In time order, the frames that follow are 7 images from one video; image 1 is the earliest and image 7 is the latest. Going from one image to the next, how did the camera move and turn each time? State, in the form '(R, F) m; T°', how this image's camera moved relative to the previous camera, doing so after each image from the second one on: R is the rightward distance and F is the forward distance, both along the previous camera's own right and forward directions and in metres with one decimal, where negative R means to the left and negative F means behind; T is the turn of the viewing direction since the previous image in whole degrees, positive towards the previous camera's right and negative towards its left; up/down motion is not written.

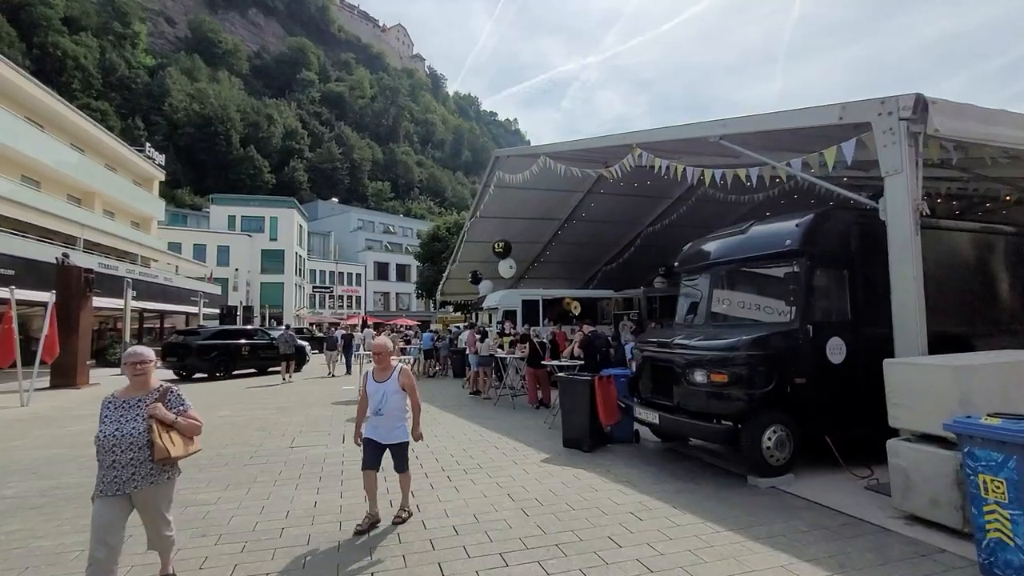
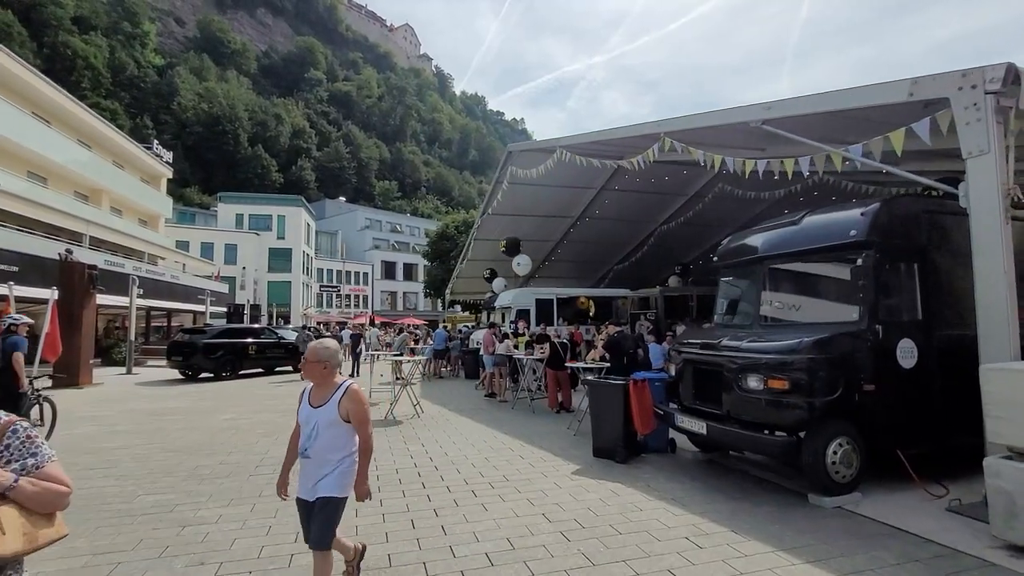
(-0.3, +0.5) m; -1°
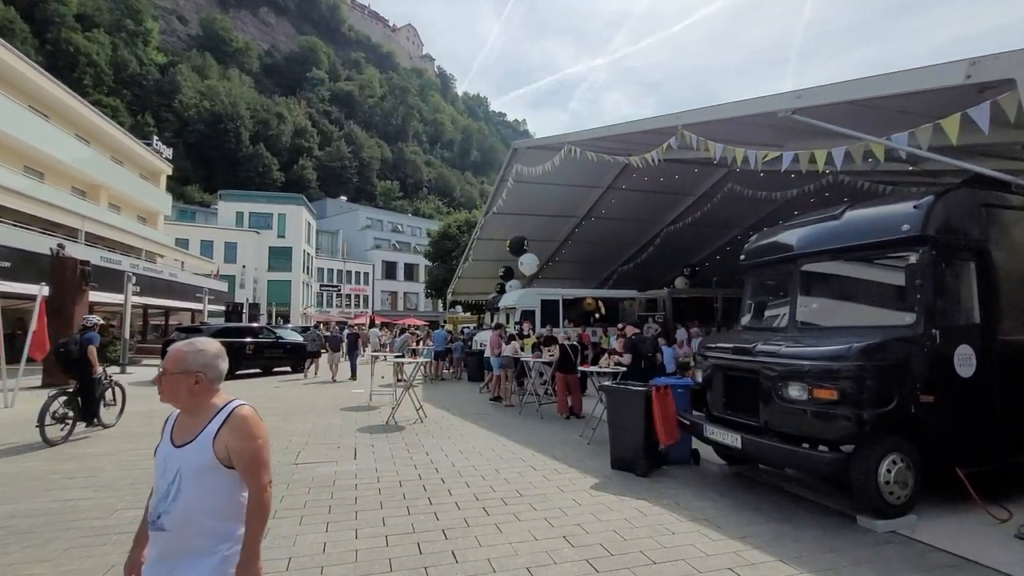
(-0.2, +0.4) m; 0°
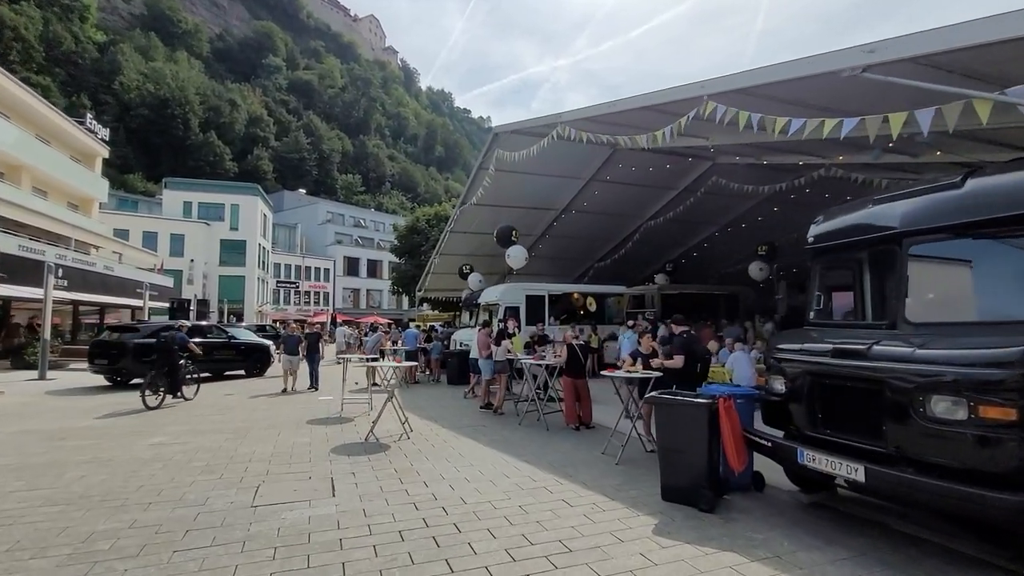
(-0.6, +1.3) m; +4°
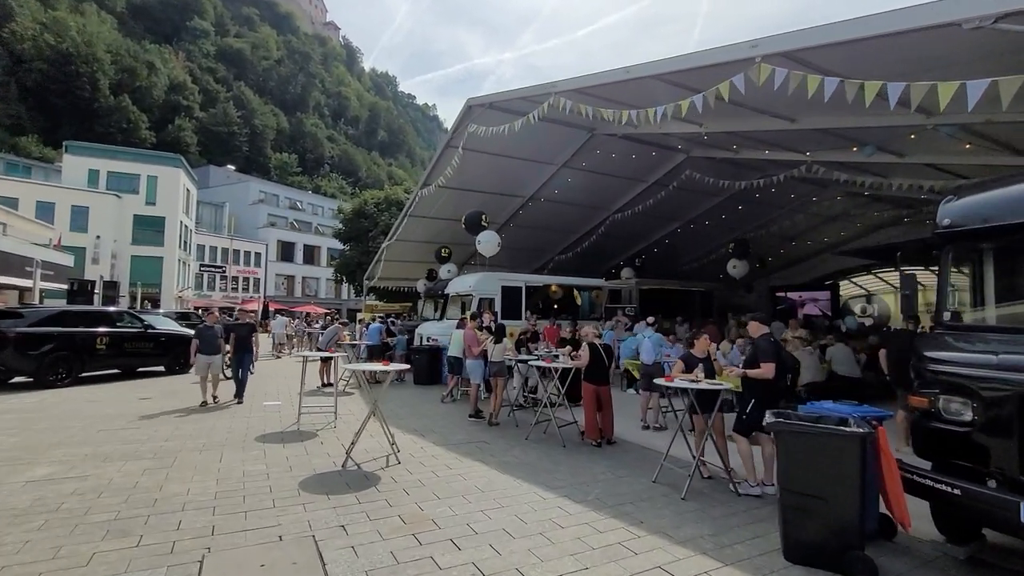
(-1.0, +1.5) m; +7°
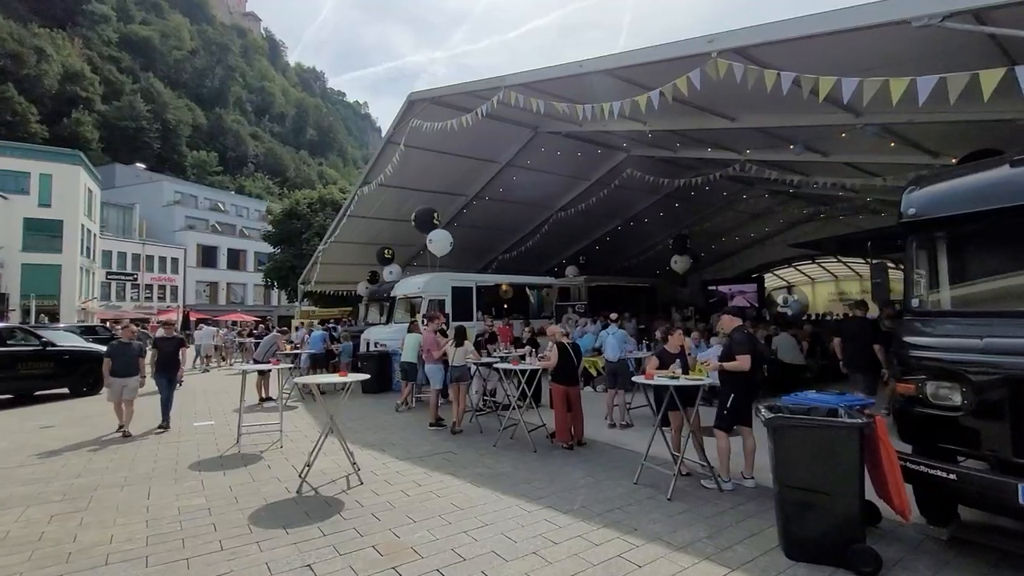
(-0.3, +0.4) m; +7°
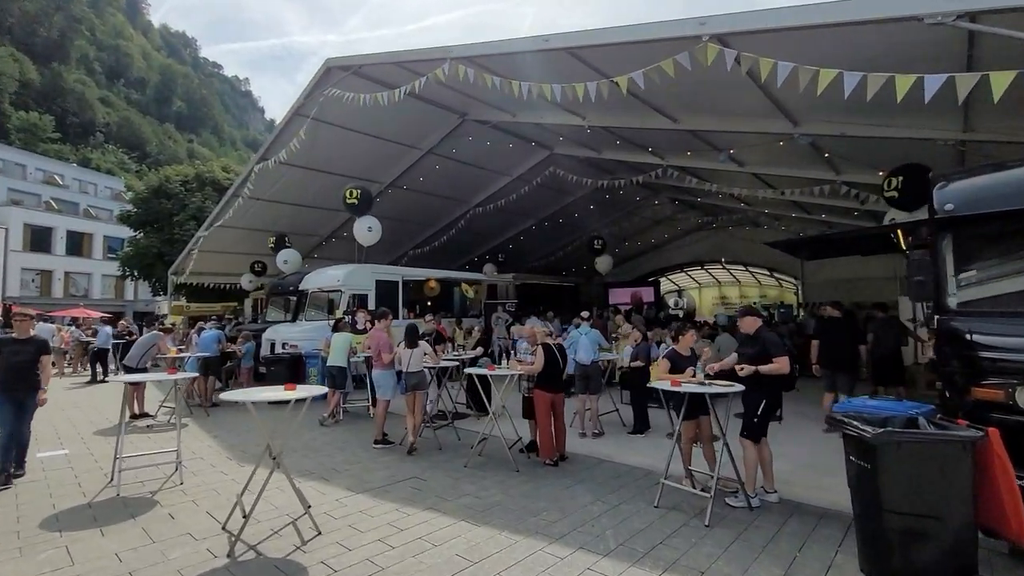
(-1.0, +1.1) m; +12°
